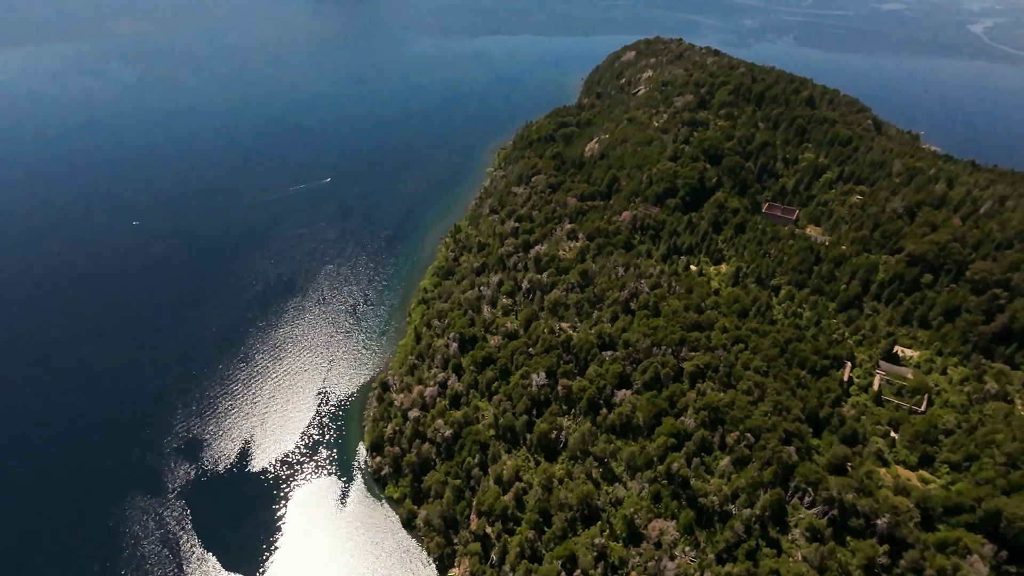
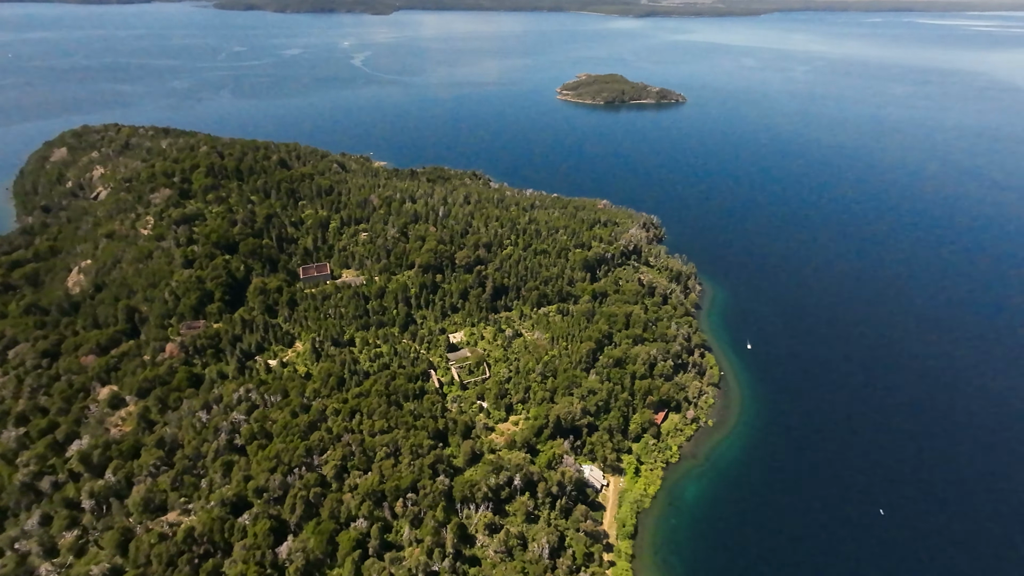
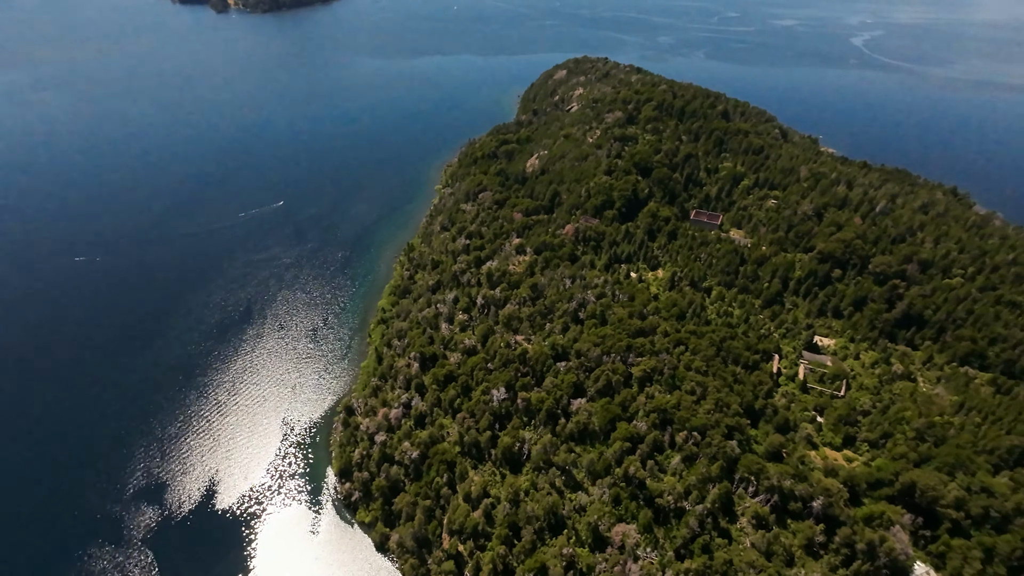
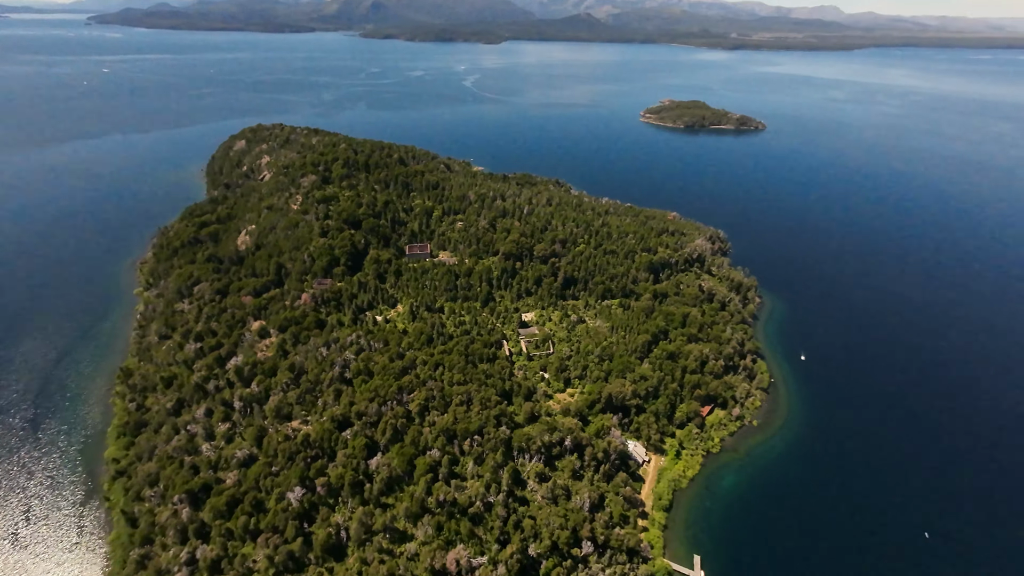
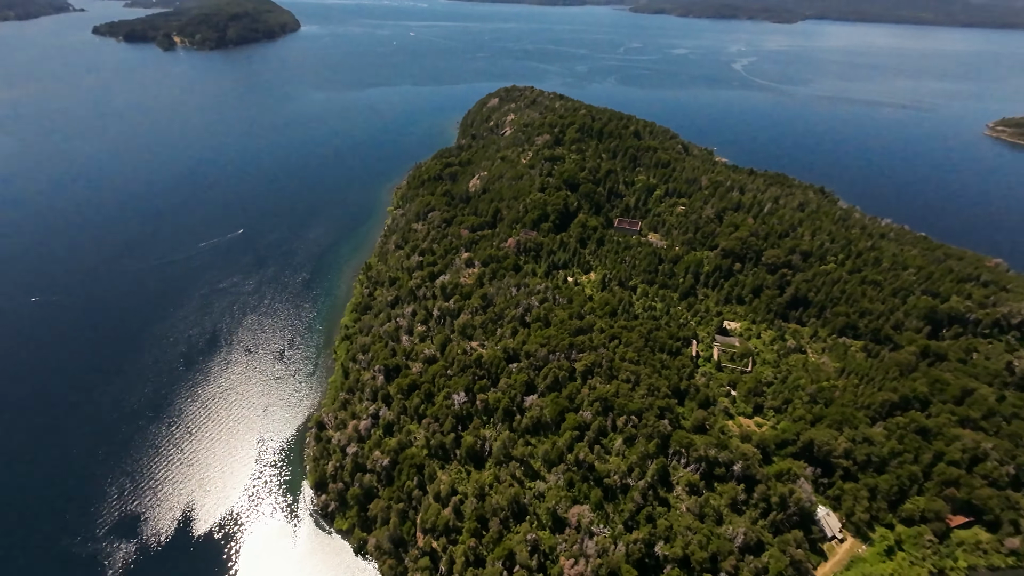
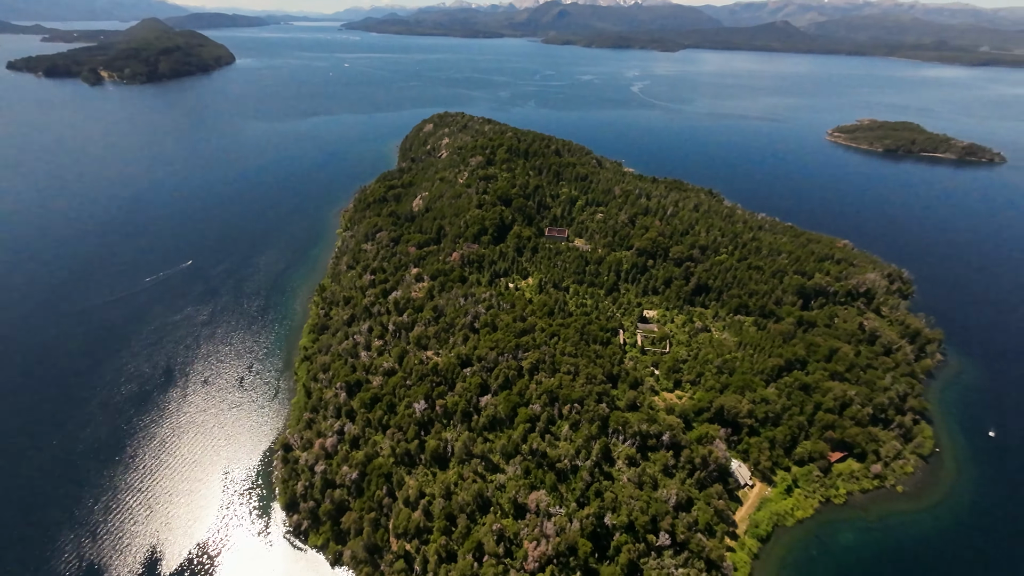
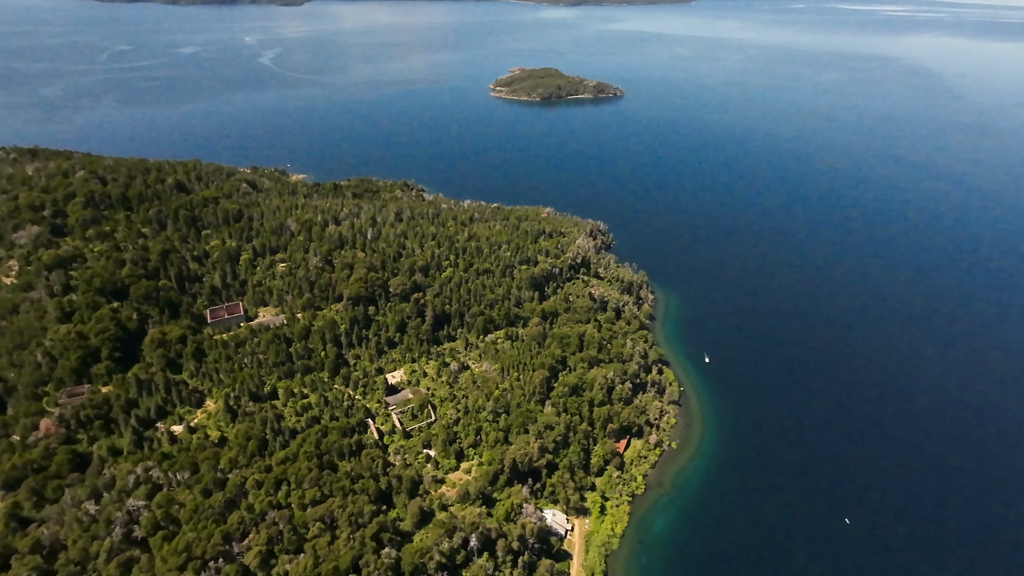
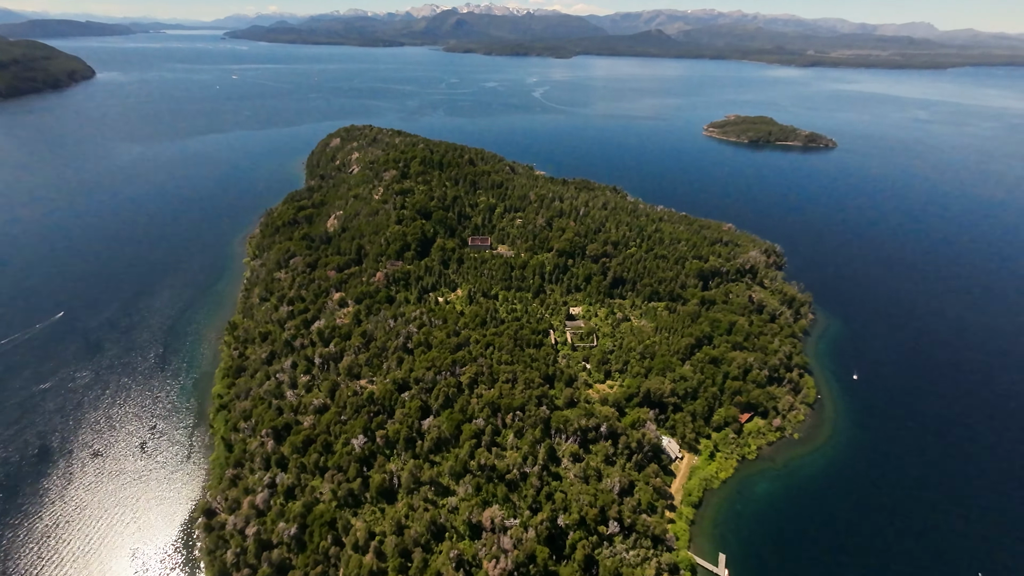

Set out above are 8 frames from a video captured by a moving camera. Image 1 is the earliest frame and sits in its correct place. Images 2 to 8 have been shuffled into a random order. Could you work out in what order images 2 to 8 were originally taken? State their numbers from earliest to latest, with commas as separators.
3, 5, 6, 8, 4, 2, 7
